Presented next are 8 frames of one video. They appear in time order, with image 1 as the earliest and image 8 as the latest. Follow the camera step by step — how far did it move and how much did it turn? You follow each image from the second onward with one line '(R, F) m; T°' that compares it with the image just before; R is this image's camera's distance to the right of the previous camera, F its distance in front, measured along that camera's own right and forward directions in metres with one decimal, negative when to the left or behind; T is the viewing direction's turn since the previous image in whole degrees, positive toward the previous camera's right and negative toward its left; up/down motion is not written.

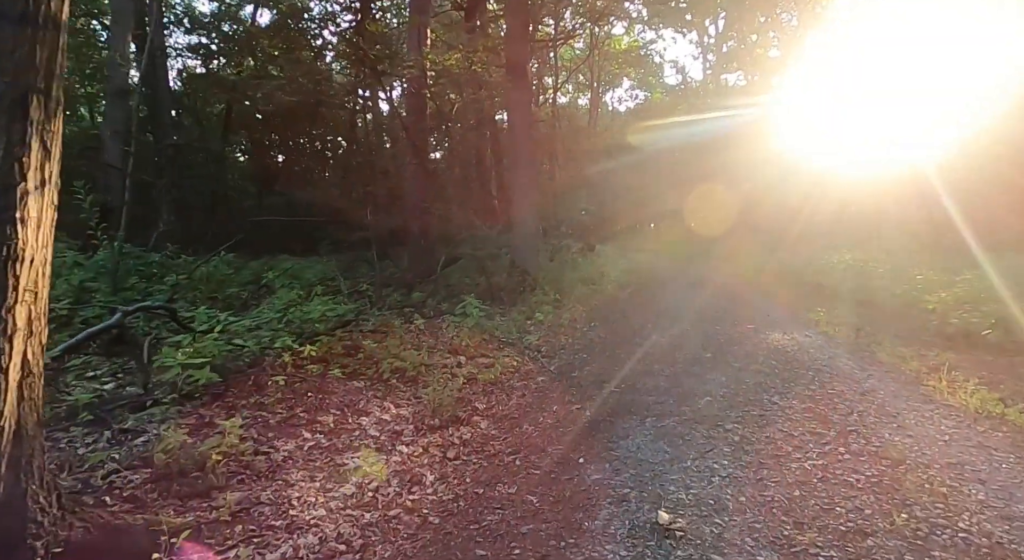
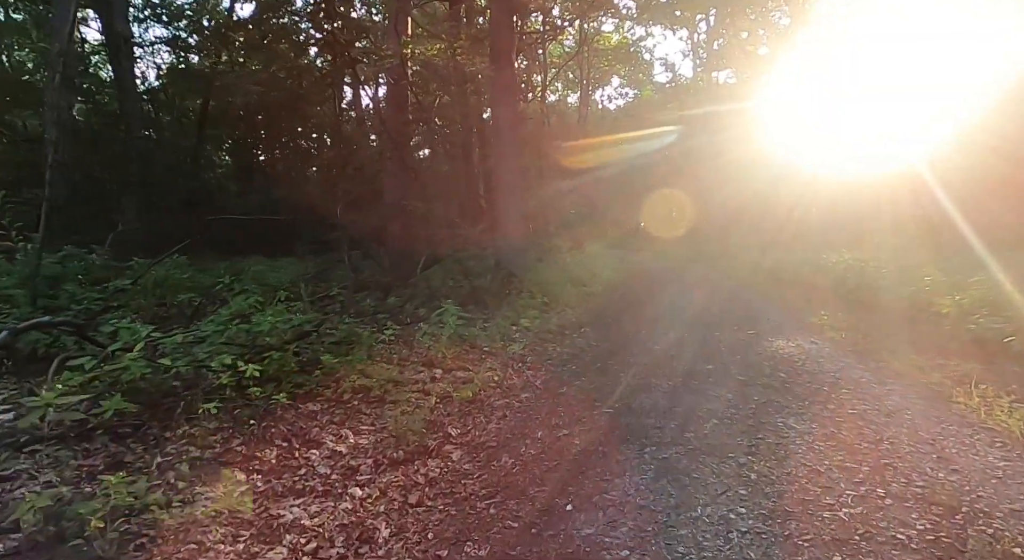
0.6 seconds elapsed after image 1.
(+0.1, +0.6) m; +1°
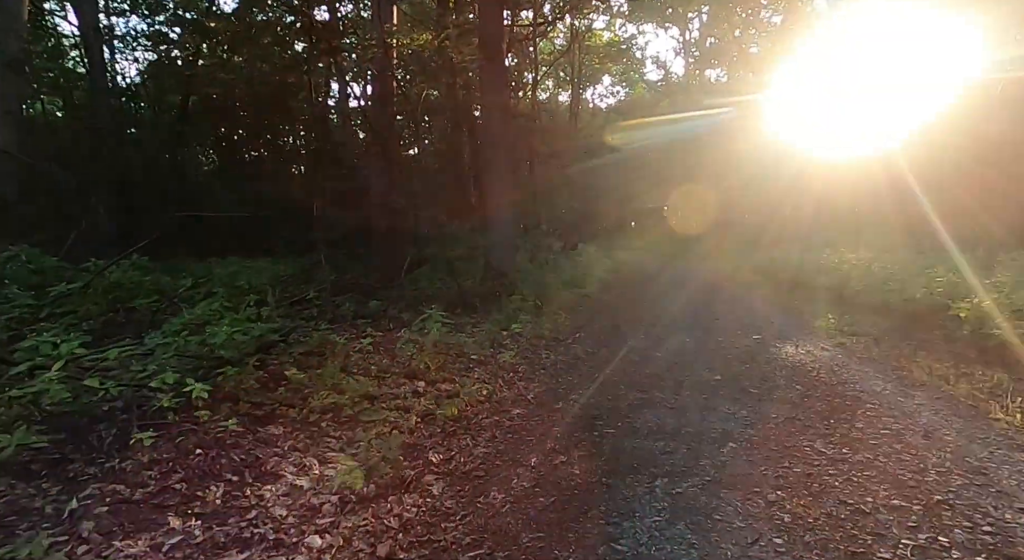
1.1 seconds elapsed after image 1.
(0.0, +0.5) m; +1°
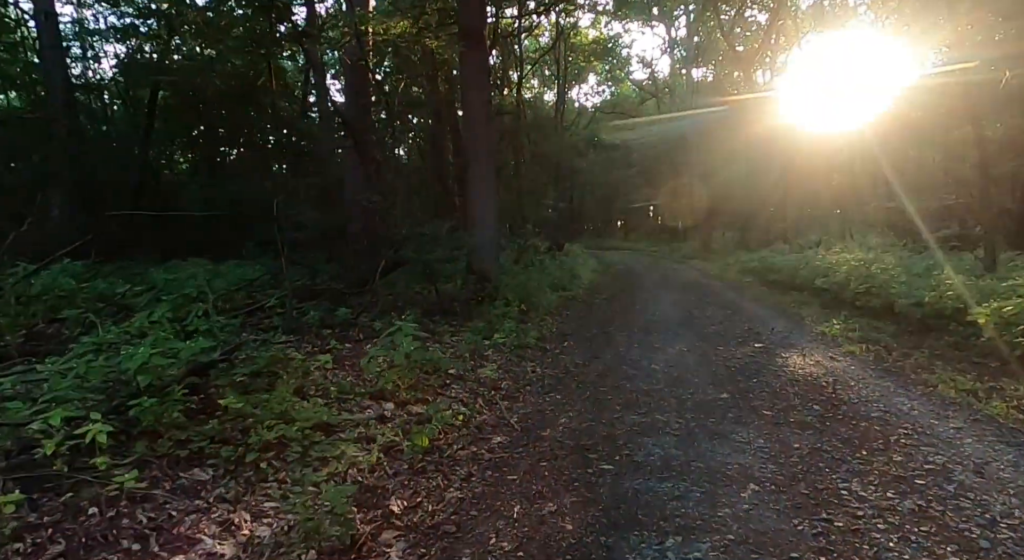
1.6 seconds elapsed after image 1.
(0.0, +0.6) m; +1°
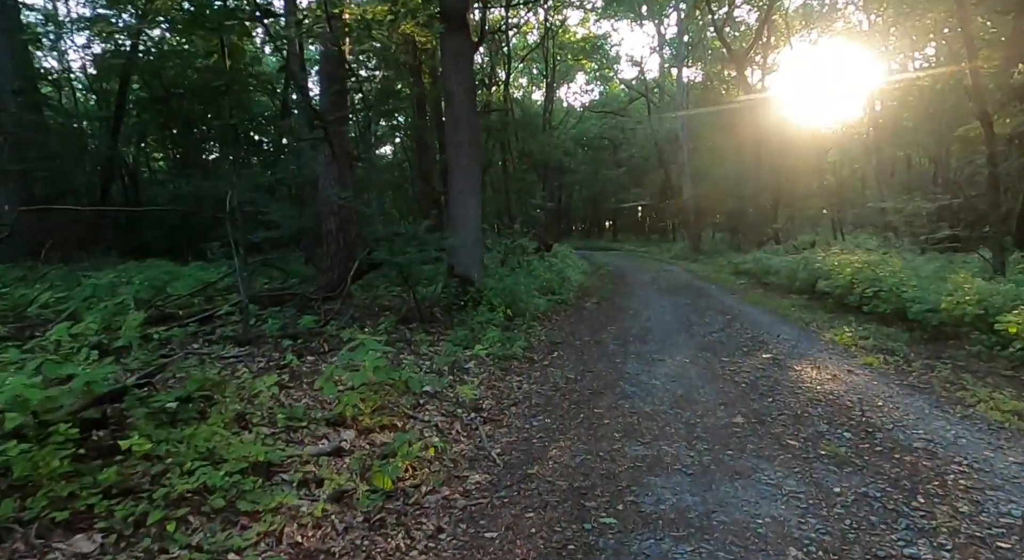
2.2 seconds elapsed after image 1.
(0.0, +0.7) m; +1°
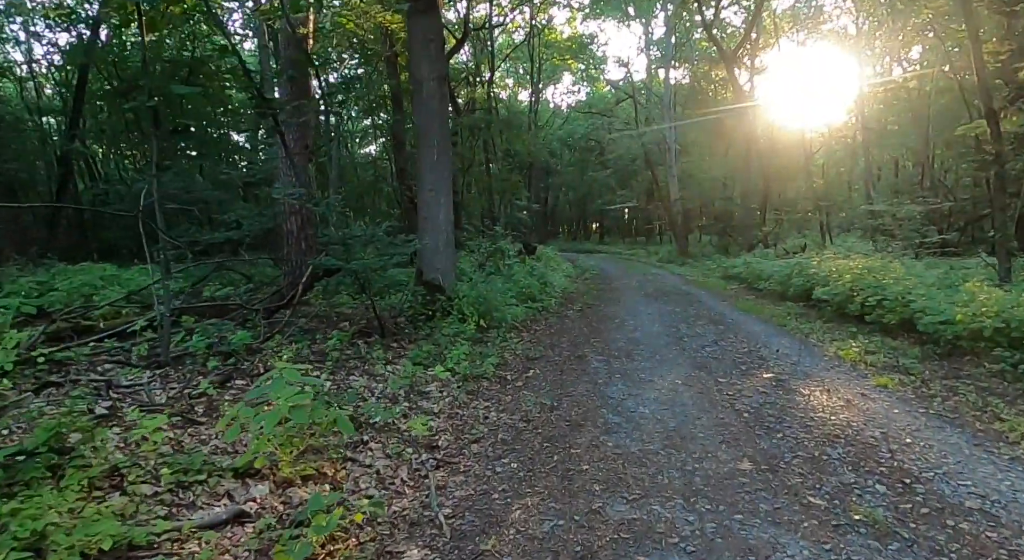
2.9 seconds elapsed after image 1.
(+0.2, +0.8) m; +1°
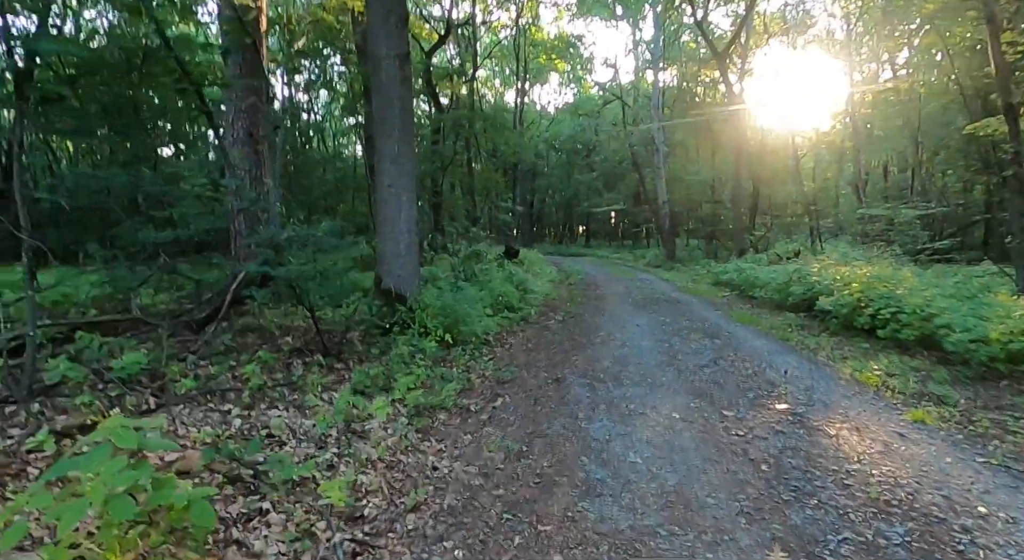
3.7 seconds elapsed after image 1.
(+0.2, +1.0) m; +1°
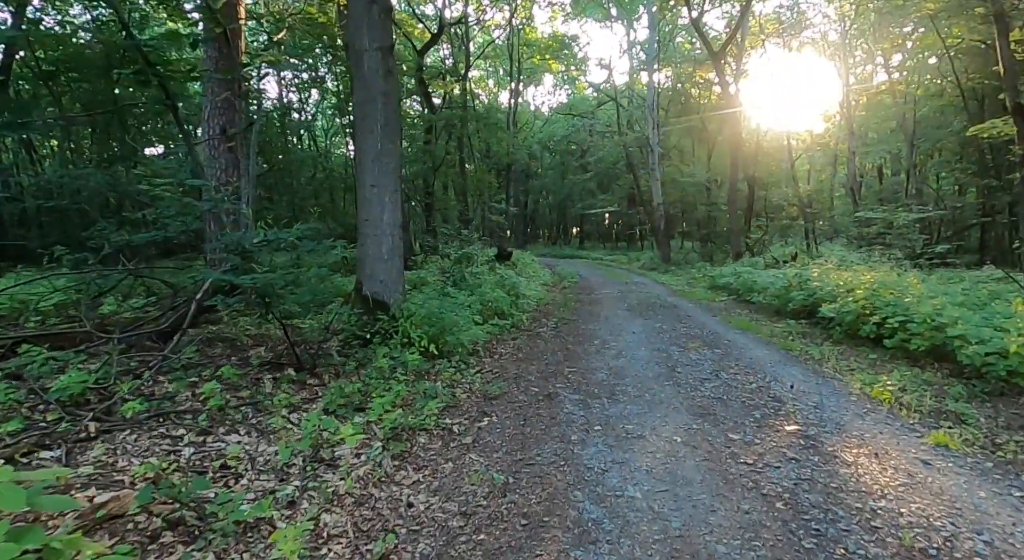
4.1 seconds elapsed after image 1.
(+0.1, +0.4) m; +1°
